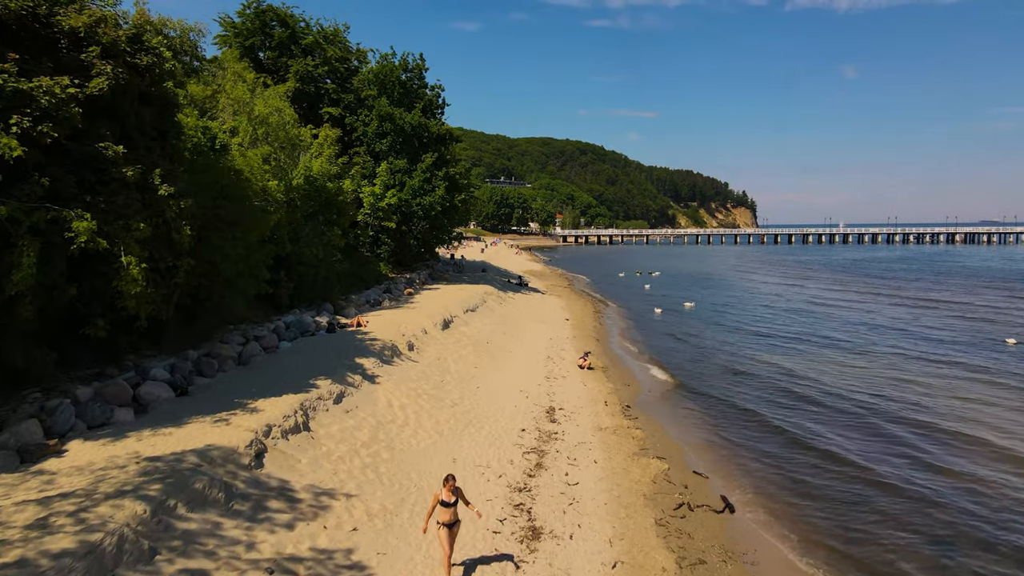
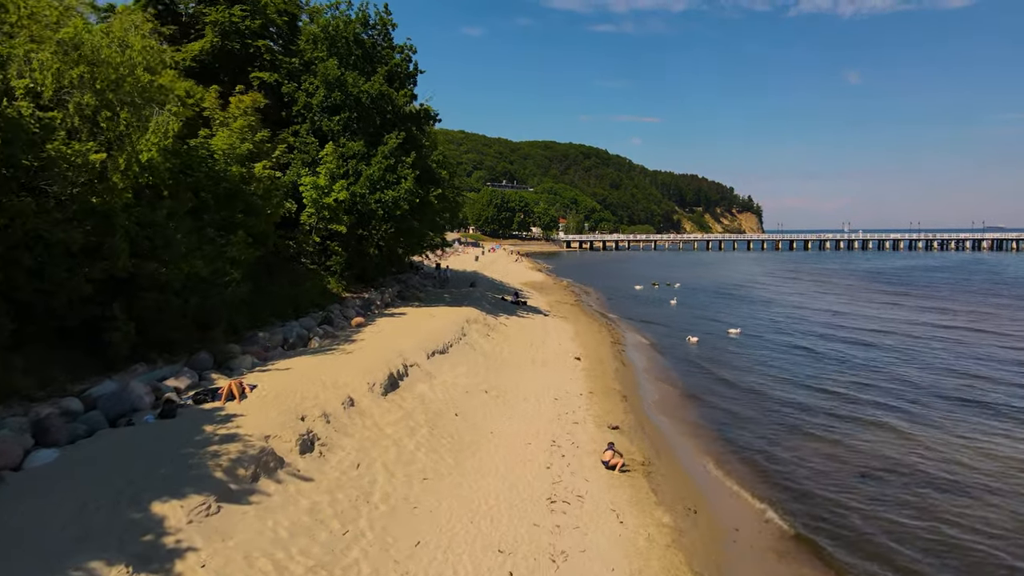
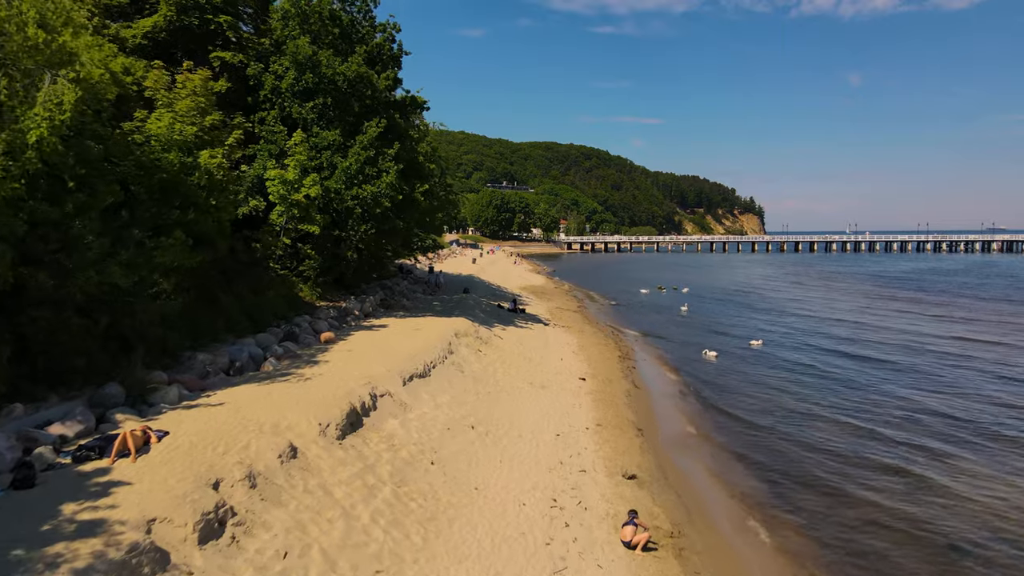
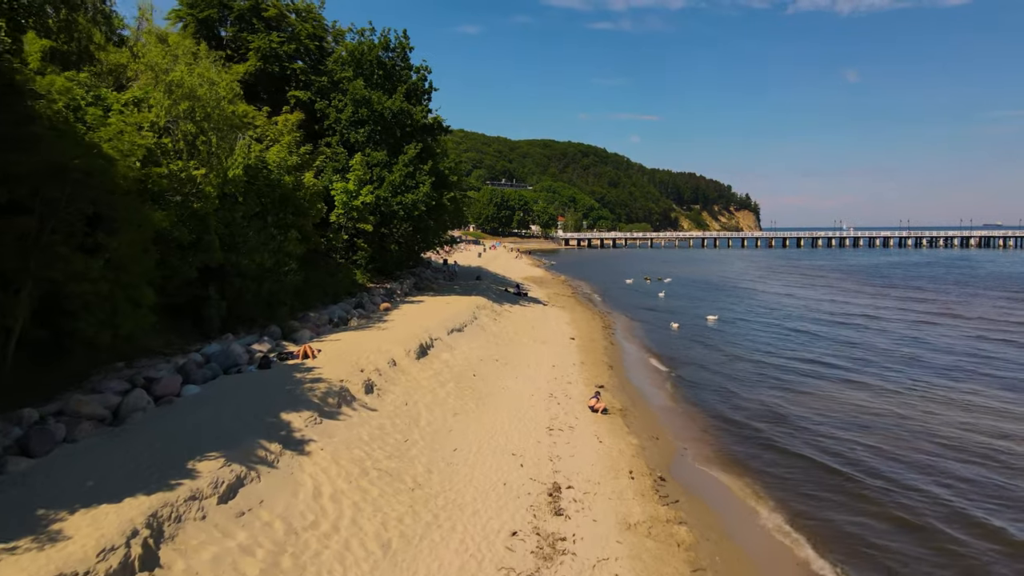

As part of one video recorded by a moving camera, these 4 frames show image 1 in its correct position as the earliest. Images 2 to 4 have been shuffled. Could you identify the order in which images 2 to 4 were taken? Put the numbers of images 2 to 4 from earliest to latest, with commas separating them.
4, 2, 3
